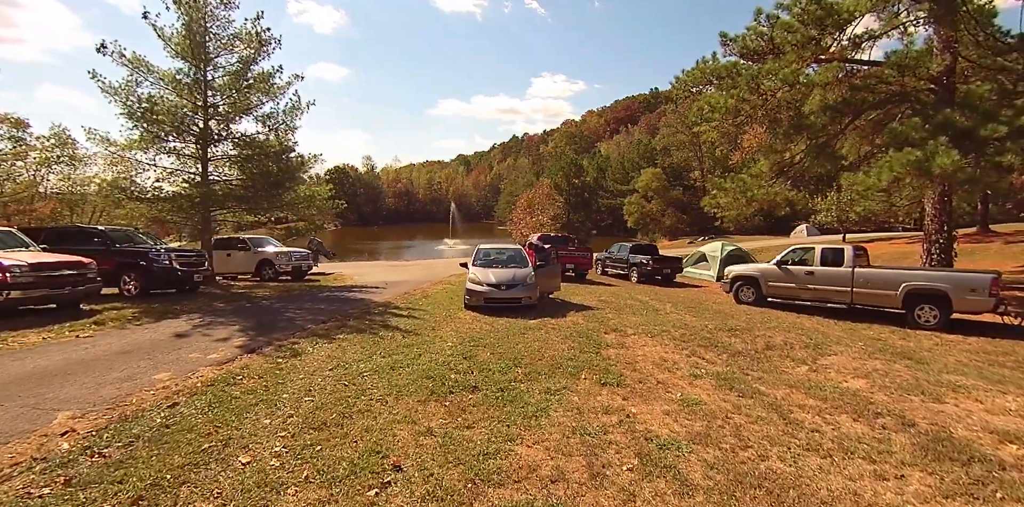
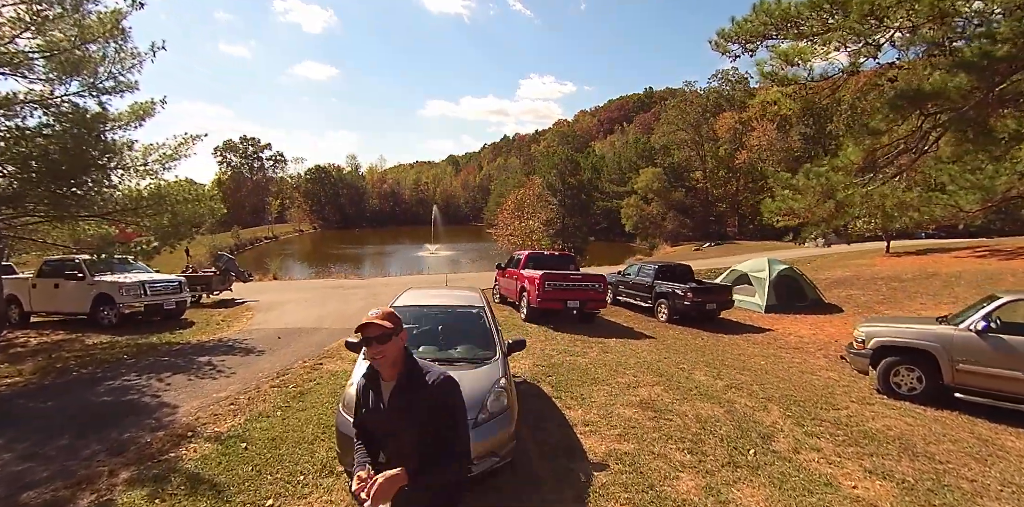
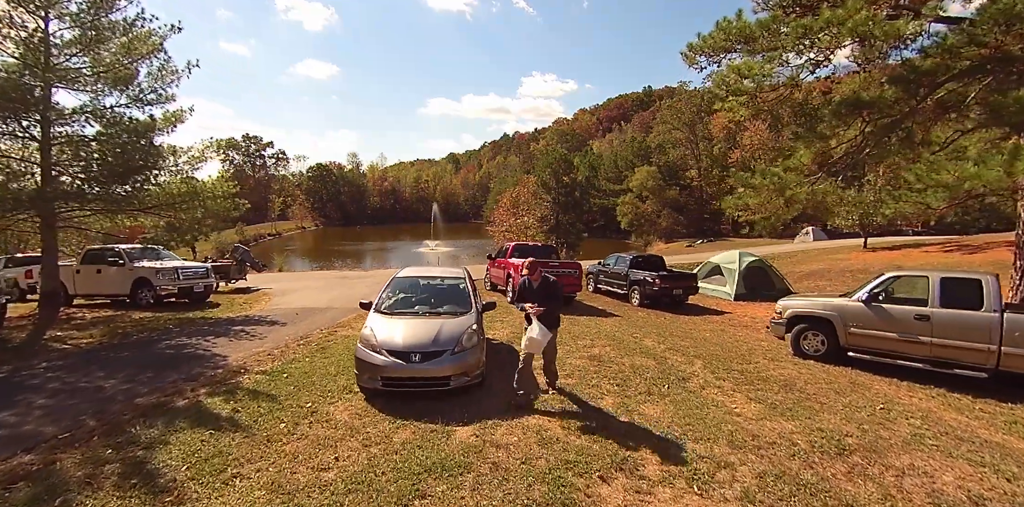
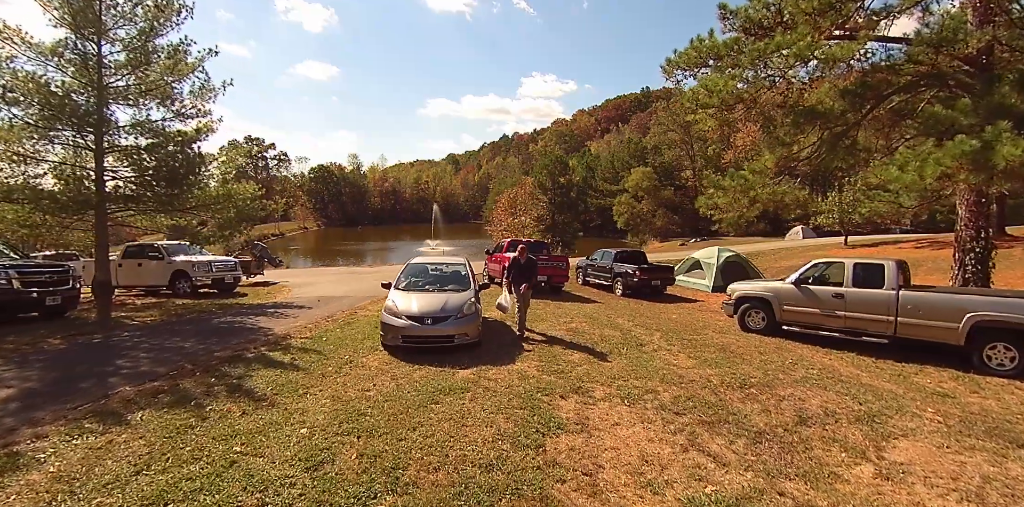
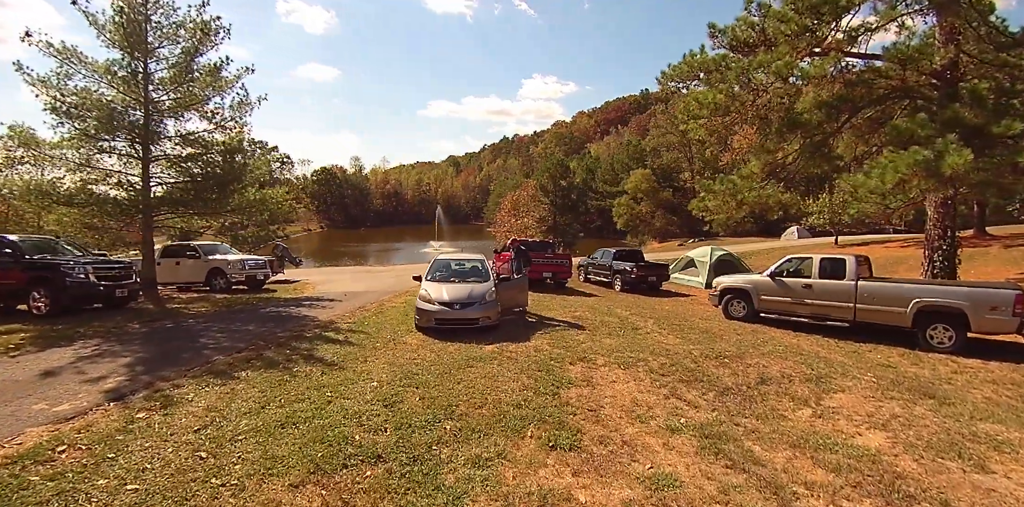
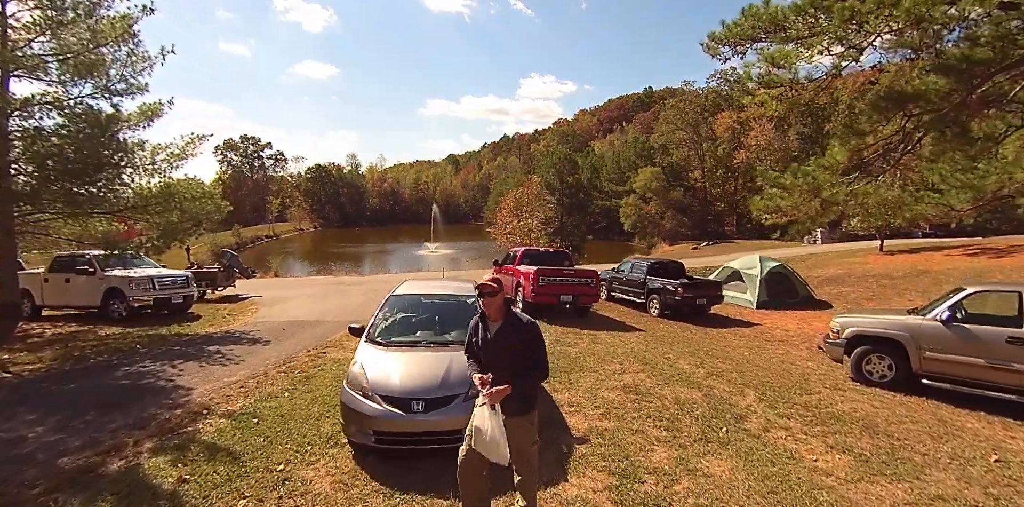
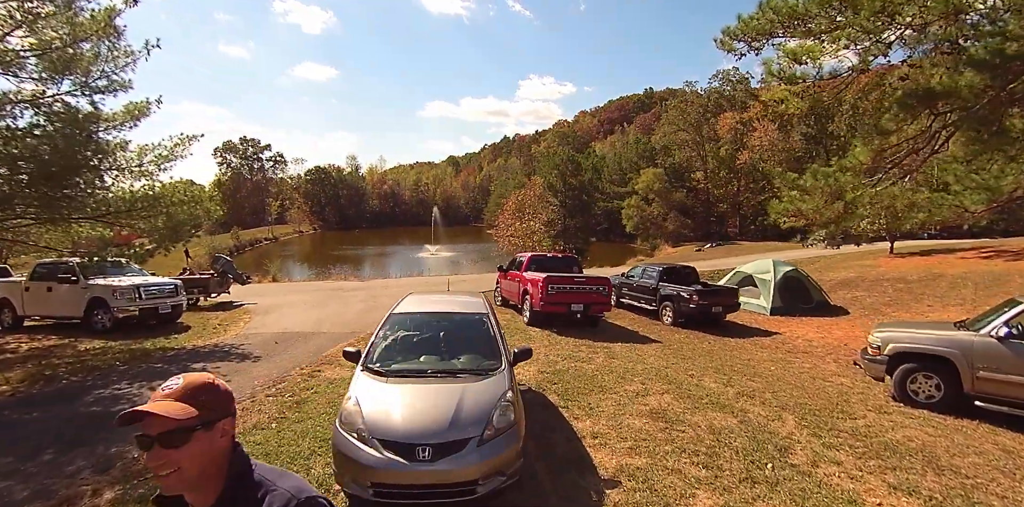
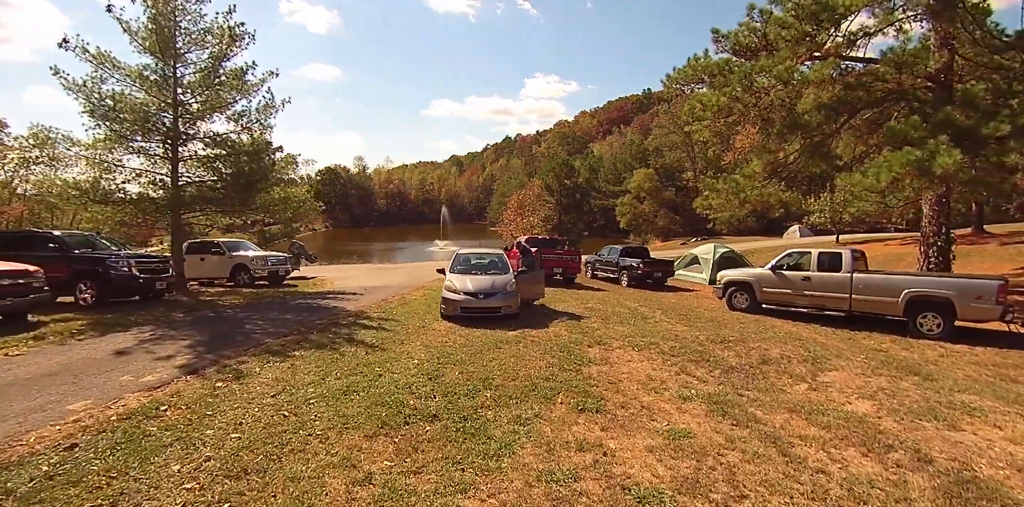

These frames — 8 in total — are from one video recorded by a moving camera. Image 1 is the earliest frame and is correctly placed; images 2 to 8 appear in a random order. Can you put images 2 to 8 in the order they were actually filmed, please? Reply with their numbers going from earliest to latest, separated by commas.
8, 5, 4, 3, 6, 2, 7
